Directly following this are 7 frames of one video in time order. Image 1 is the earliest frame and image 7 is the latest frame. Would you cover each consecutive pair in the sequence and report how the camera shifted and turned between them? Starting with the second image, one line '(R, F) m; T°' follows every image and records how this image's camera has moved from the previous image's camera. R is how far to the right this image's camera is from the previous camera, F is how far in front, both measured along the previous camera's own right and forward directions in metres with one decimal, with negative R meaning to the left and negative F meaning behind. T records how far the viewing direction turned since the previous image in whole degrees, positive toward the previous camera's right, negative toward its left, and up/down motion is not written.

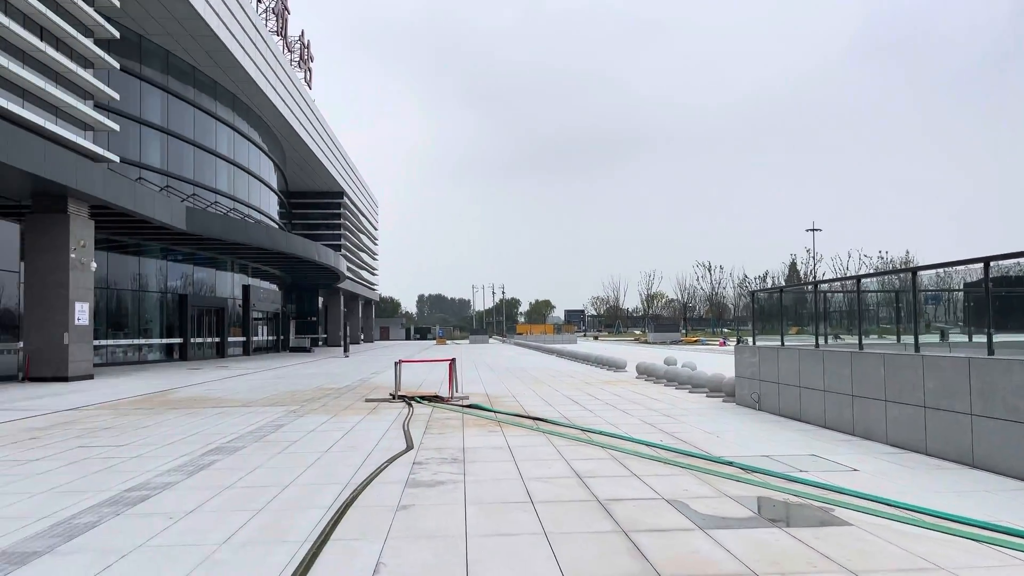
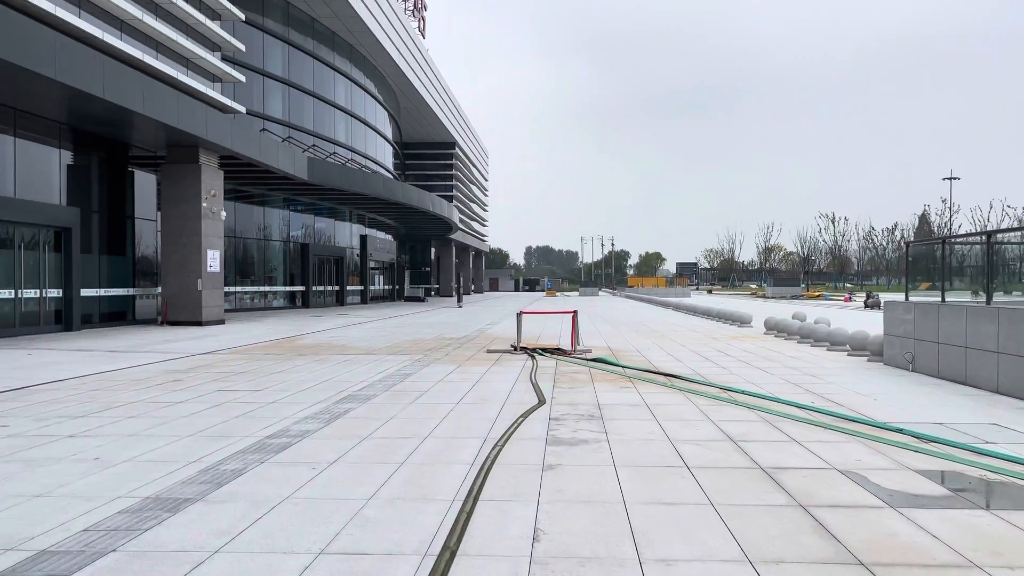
(-0.4, +0.5) m; -8°
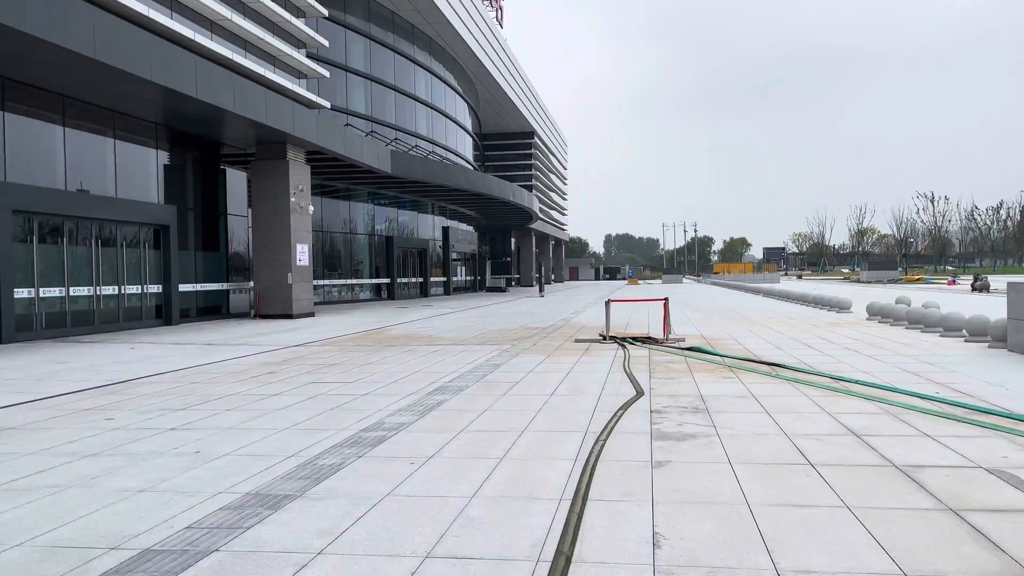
(-0.2, +0.3) m; -6°
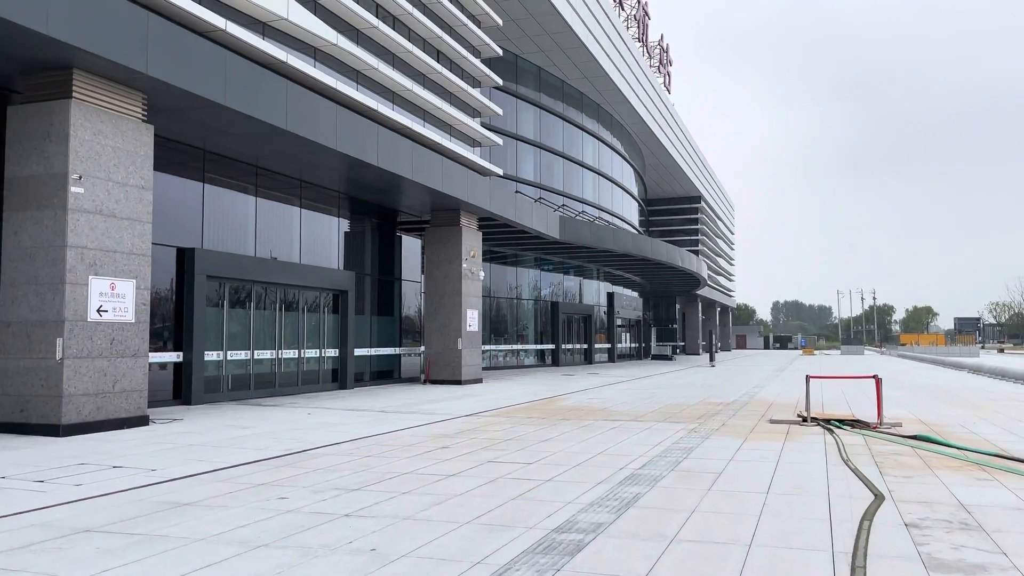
(-0.4, +0.9) m; -11°
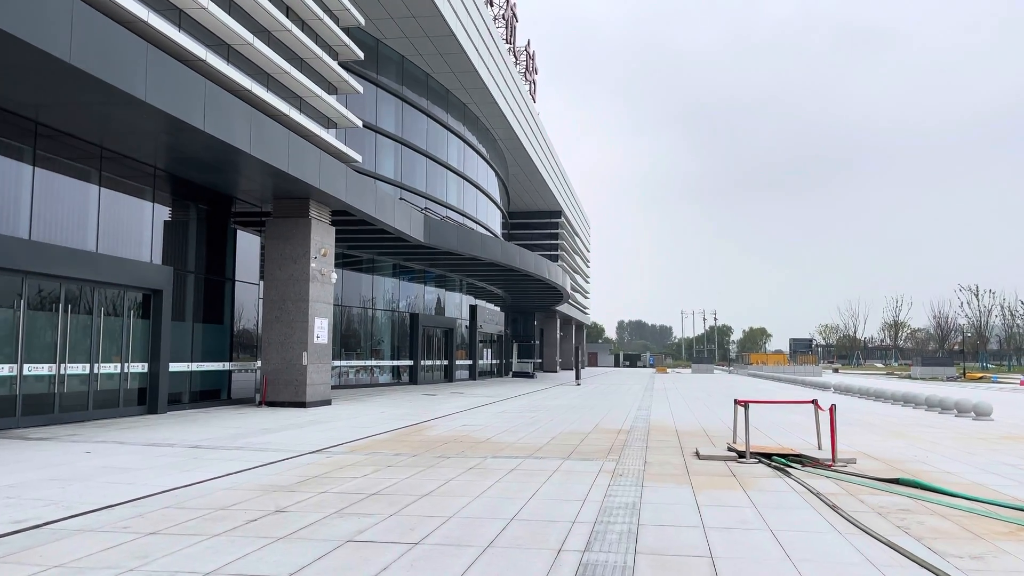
(-0.2, +3.3) m; +11°
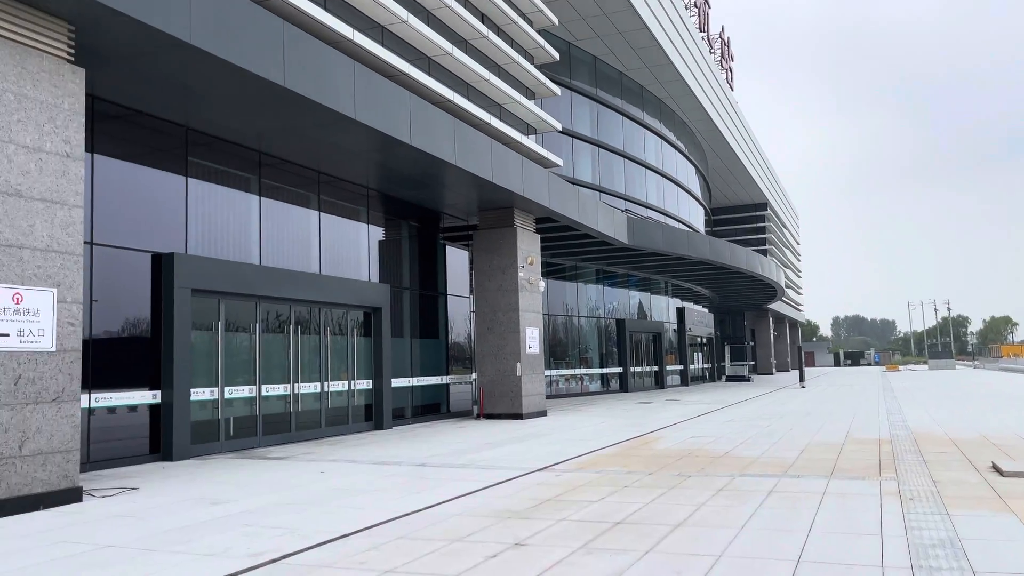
(-0.5, +0.9) m; -14°
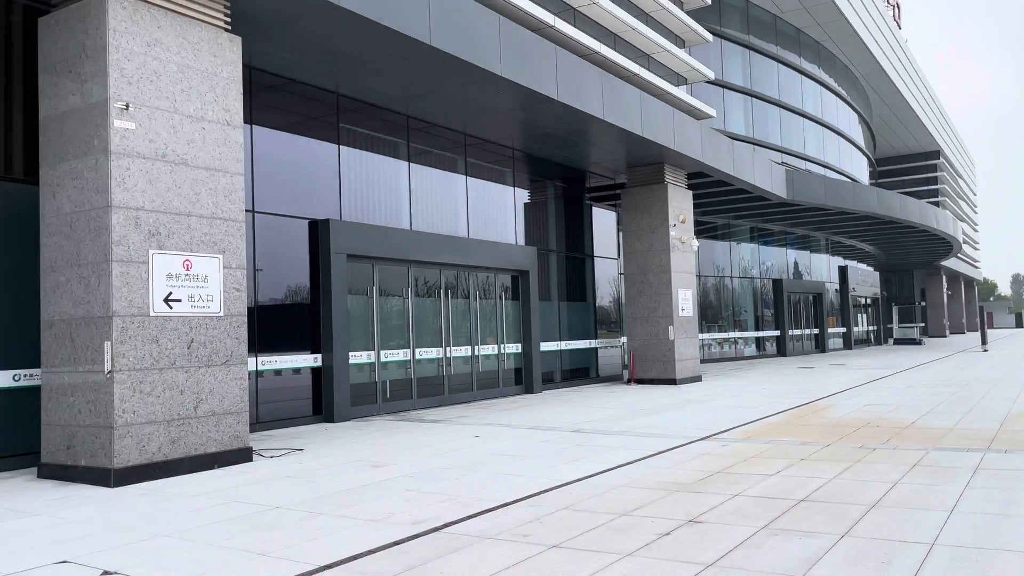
(-0.2, +0.5) m; -10°
